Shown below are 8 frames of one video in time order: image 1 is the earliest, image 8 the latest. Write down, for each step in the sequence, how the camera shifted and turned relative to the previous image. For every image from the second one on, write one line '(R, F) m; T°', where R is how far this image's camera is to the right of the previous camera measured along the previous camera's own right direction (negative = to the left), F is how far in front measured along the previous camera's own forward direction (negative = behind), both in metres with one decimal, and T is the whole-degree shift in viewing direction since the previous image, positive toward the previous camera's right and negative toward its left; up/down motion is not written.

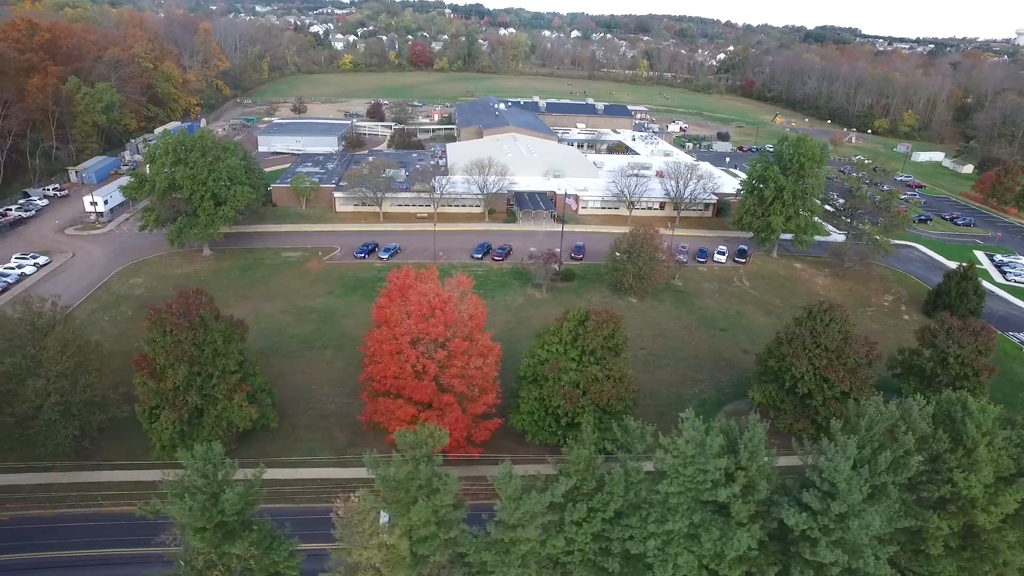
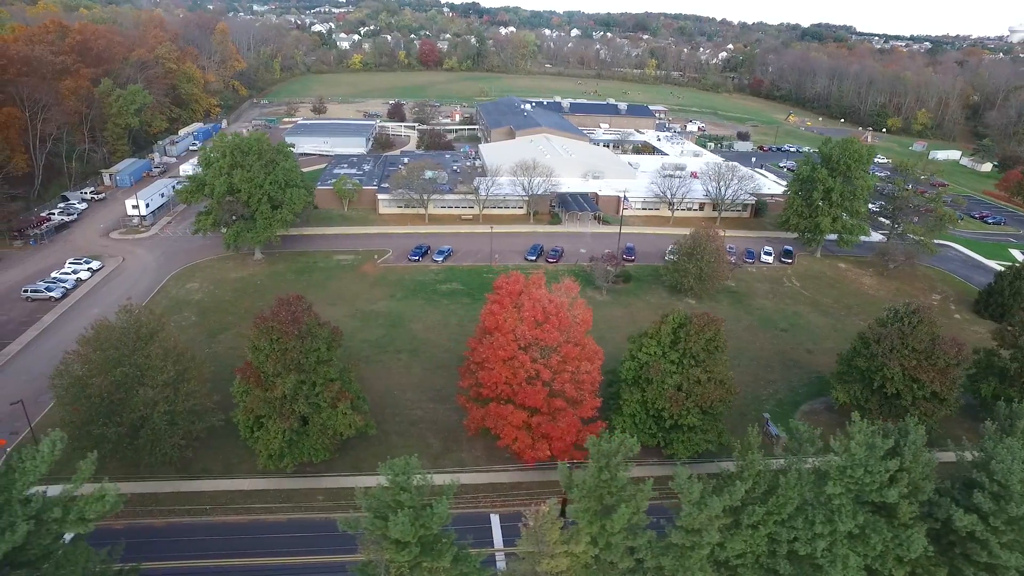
(-4.7, -0.1) m; +1°
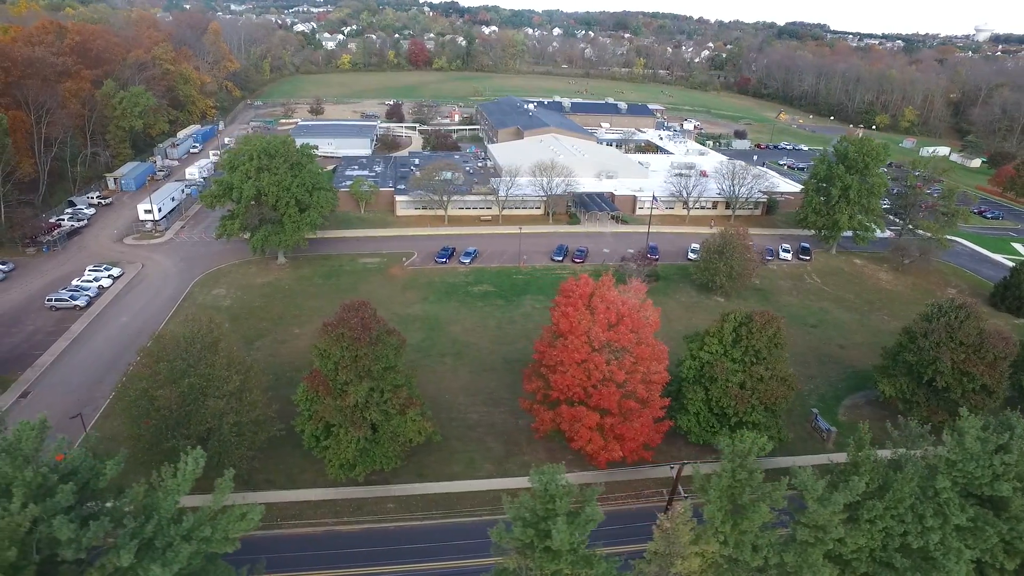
(-3.7, +0.1) m; +2°
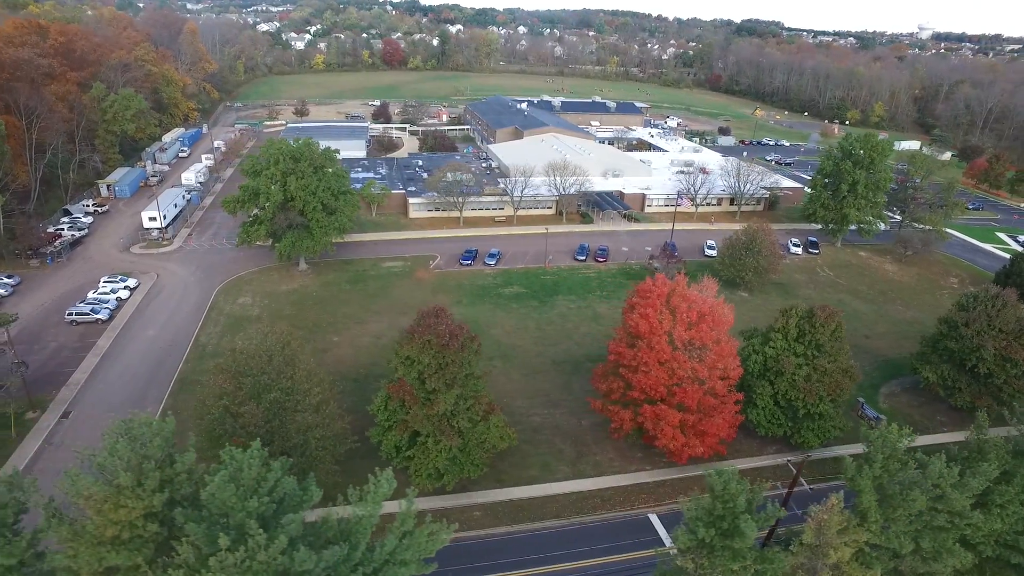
(-4.7, +0.2) m; +4°
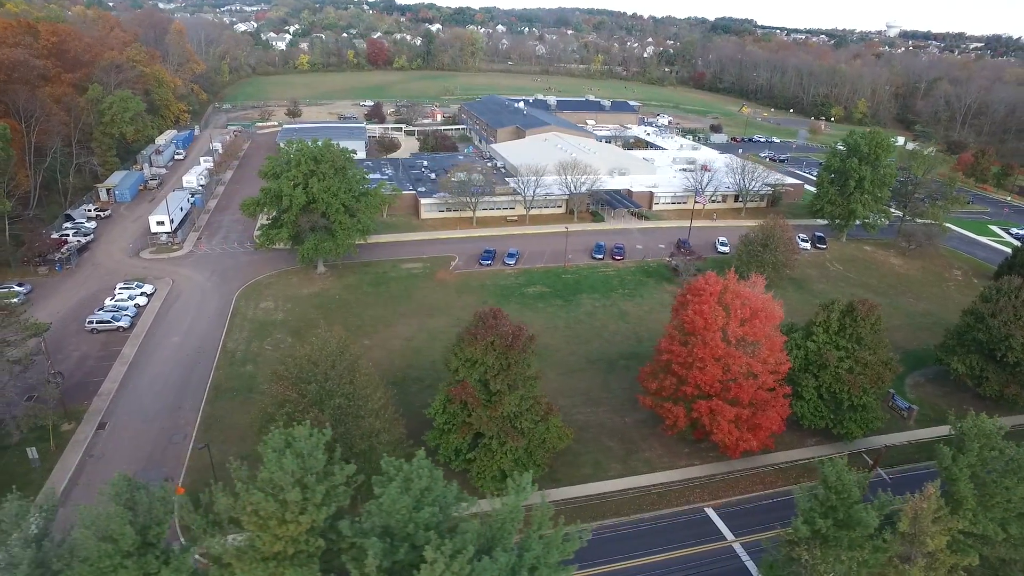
(-3.2, +0.1) m; +2°
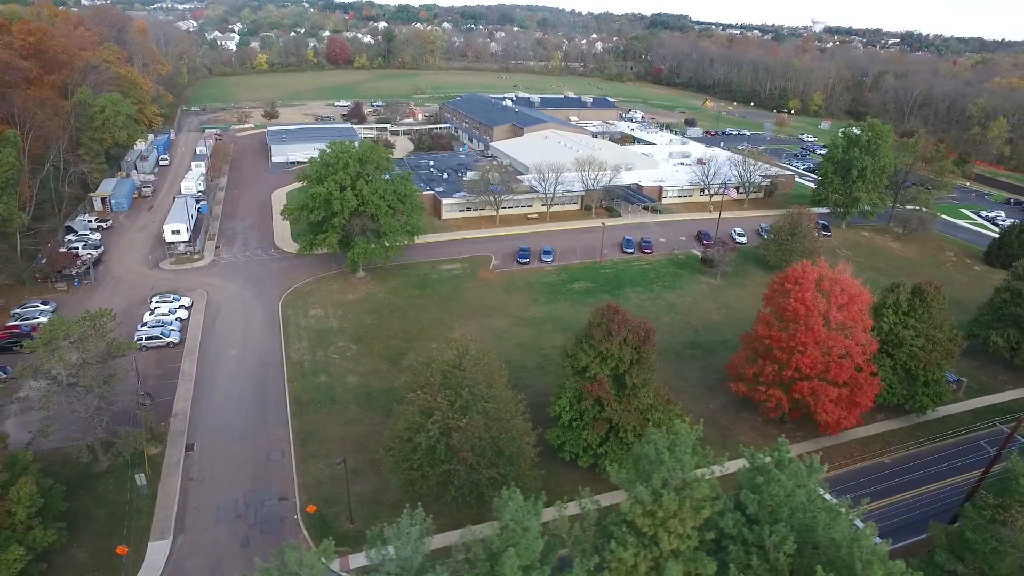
(-7.1, +0.2) m; +5°
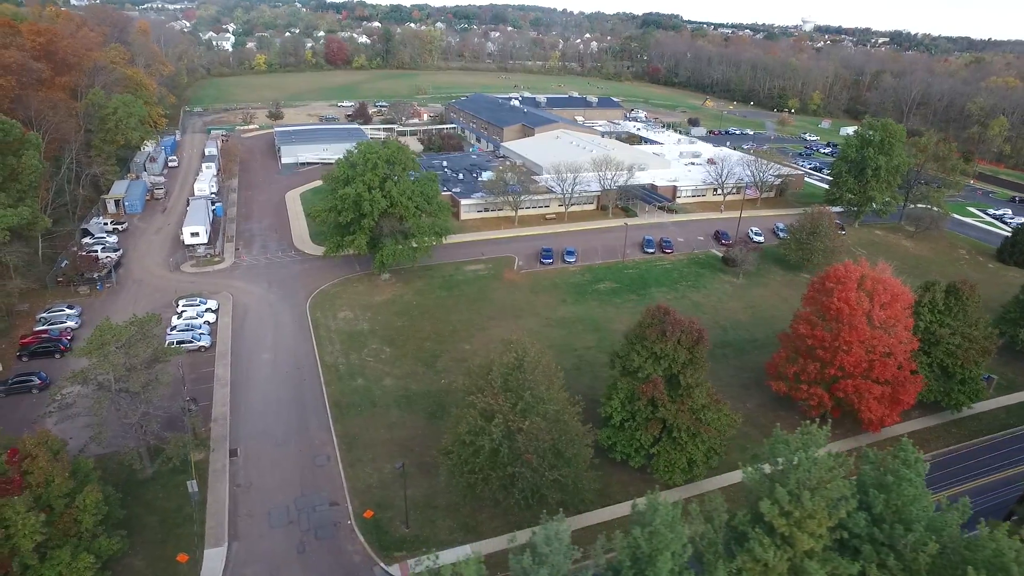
(-2.4, +0.1) m; +1°
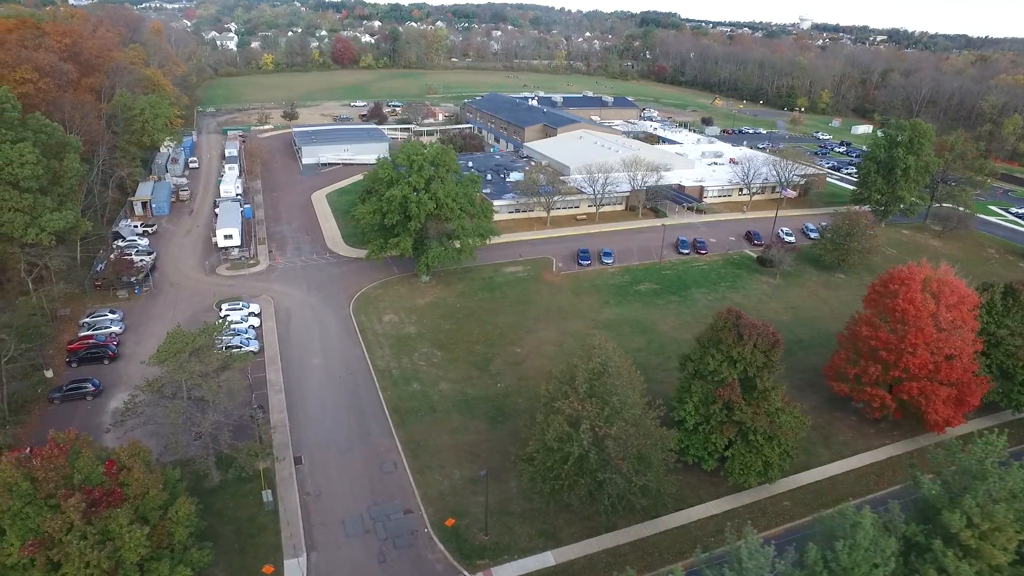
(-3.1, +0.3) m; +1°
